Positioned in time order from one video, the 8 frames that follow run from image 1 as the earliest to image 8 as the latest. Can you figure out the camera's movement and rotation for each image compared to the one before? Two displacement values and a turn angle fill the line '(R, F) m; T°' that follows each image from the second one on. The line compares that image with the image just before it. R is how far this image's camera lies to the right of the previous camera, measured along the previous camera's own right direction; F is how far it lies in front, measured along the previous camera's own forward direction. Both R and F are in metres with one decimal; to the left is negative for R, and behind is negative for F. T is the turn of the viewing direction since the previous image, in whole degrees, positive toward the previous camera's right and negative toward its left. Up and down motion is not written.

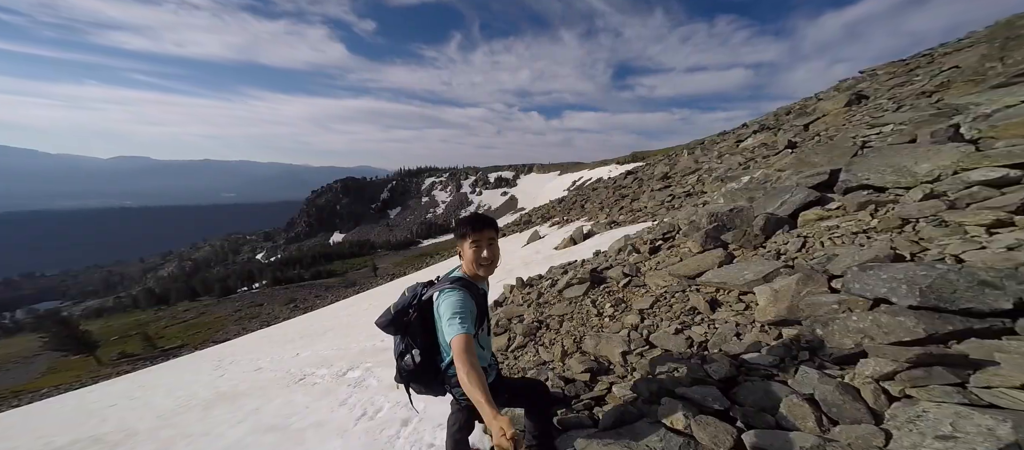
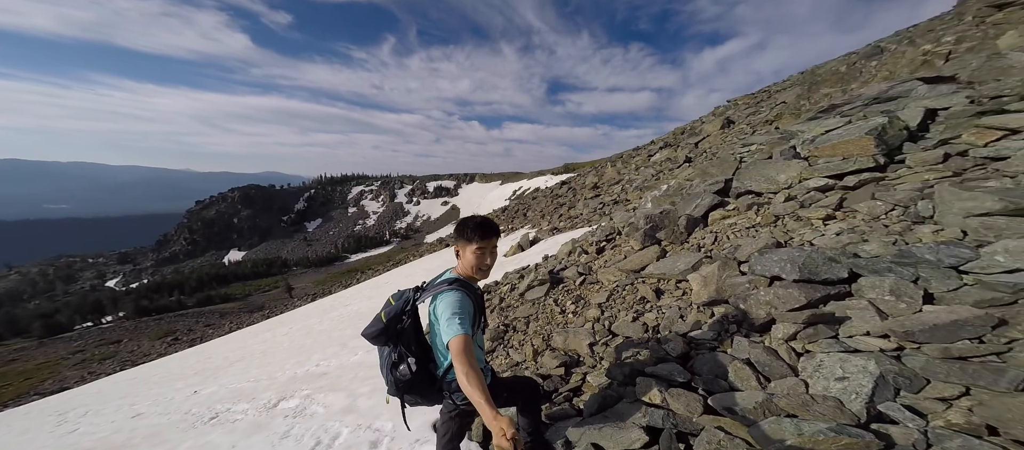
(-0.5, -0.2) m; +13°
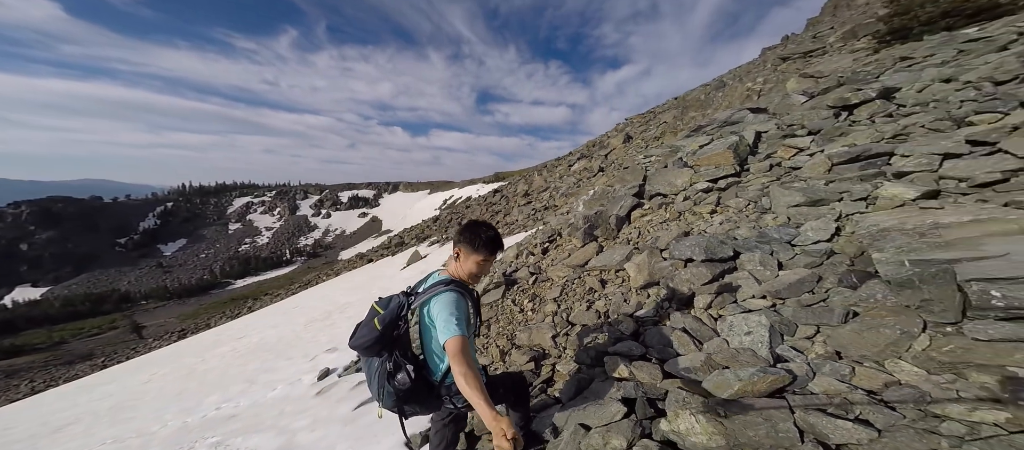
(-0.8, -0.2) m; +18°
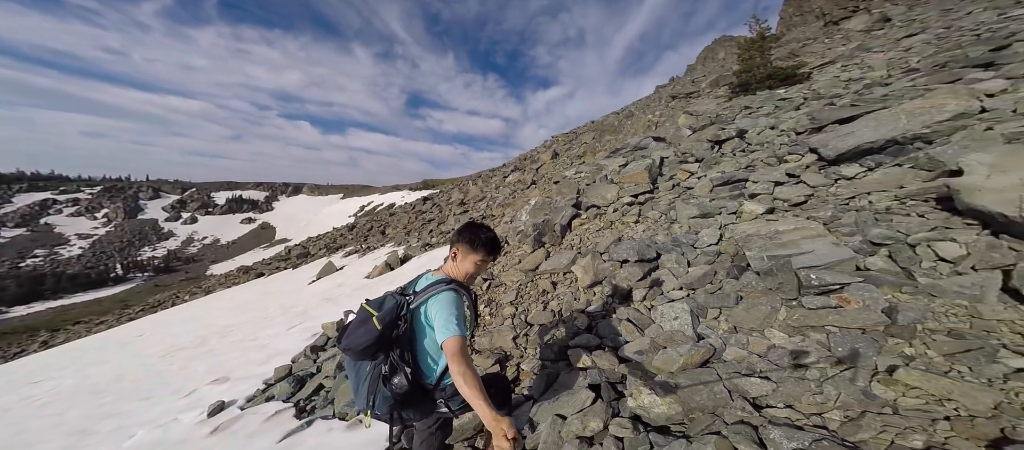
(-0.9, -0.2) m; +17°
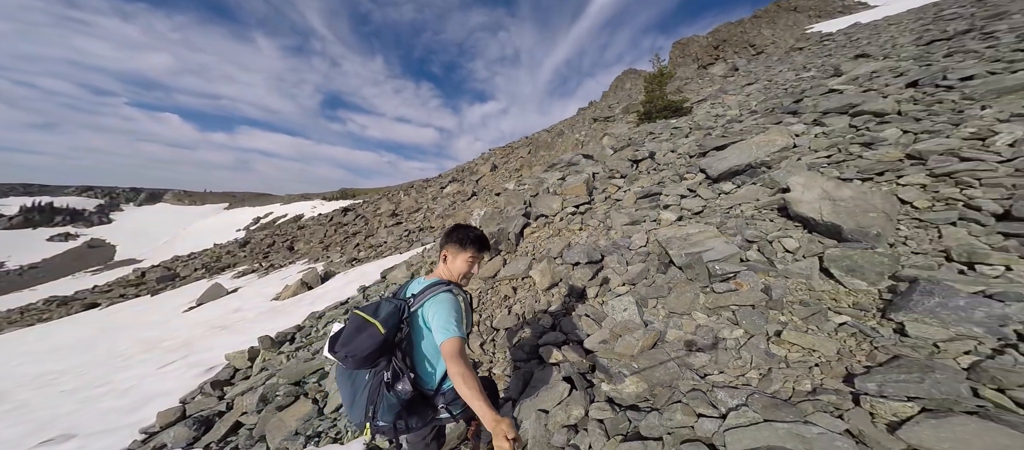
(-0.9, -0.2) m; +17°
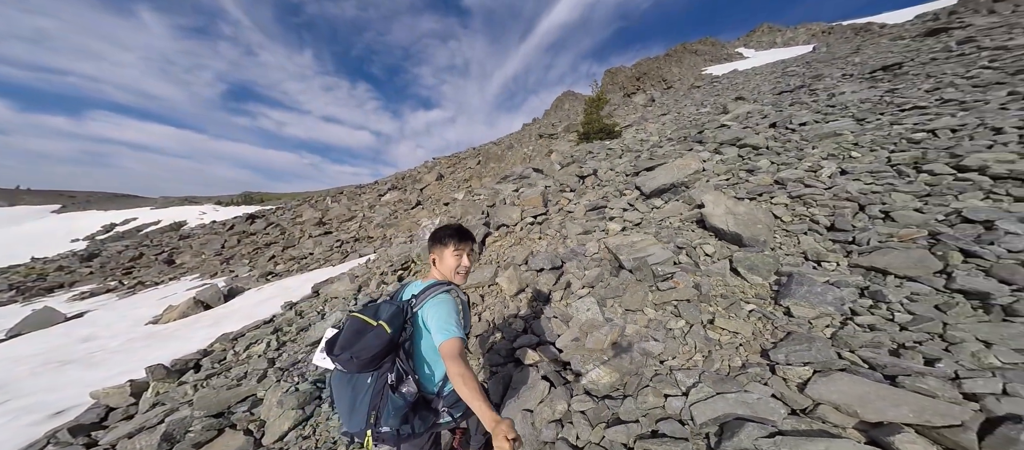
(-0.8, -0.1) m; +14°
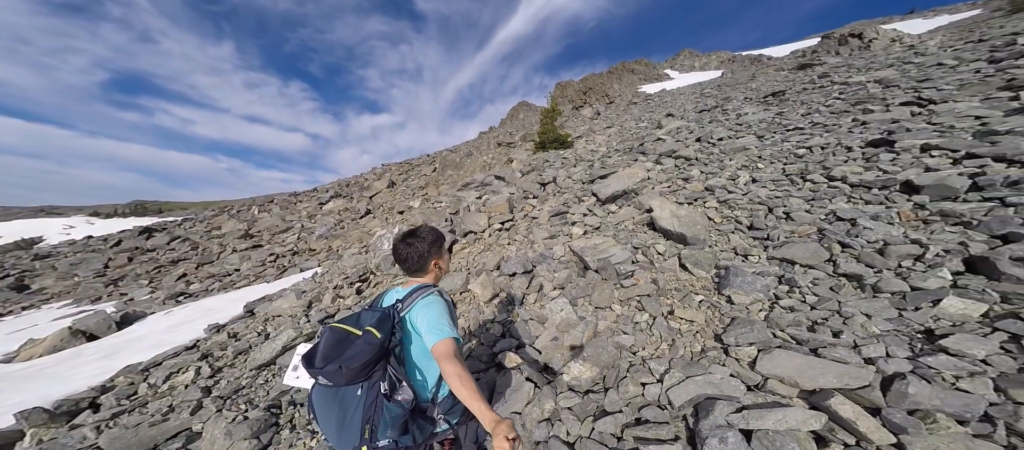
(-0.6, 0.0) m; +11°
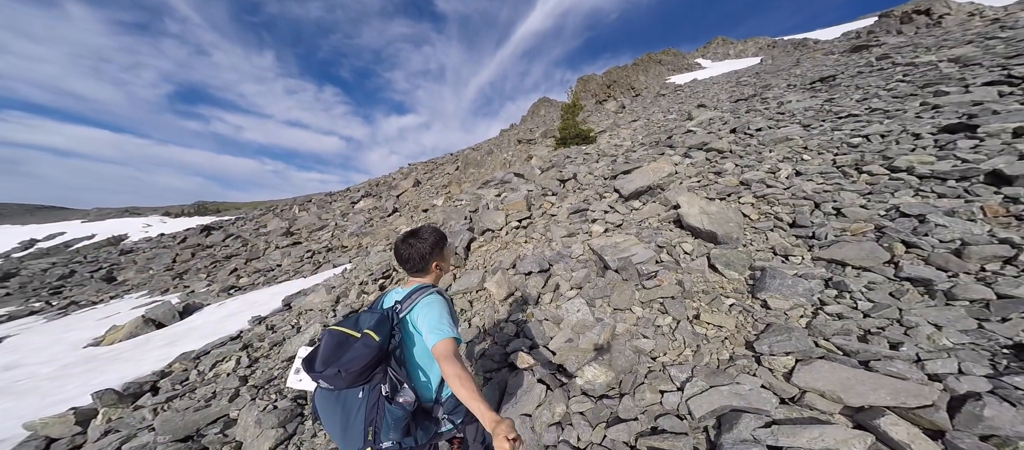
(+0.3, +0.1) m; -6°
